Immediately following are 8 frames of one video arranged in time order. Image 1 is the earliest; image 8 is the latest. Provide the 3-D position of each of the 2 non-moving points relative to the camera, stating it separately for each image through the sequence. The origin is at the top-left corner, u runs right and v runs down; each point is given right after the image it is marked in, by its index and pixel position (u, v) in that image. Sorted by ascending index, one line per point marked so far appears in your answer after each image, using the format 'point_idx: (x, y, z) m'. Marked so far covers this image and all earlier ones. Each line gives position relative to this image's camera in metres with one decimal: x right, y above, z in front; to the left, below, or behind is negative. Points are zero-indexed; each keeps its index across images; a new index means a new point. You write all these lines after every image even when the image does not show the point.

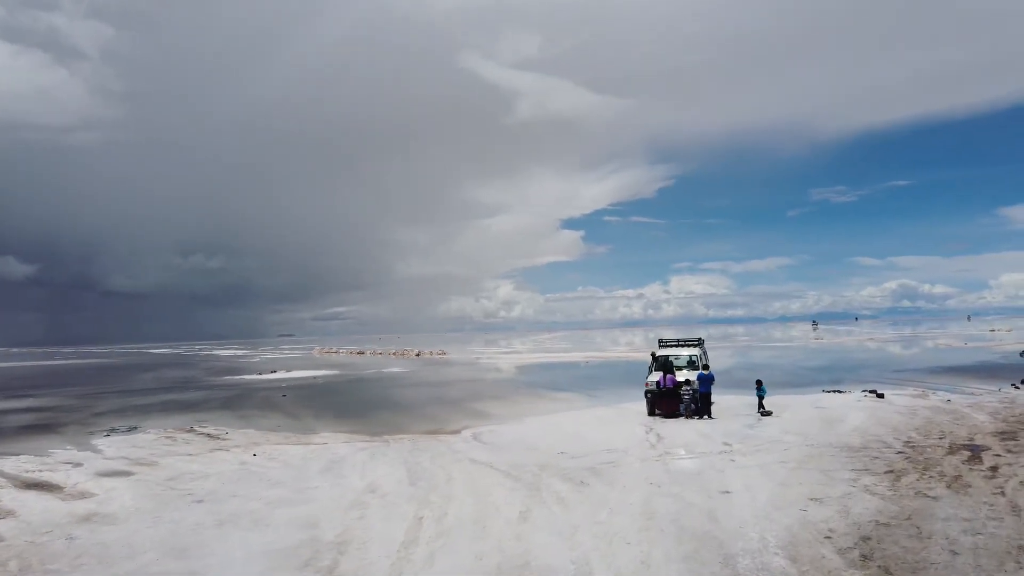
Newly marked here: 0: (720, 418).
0: (+5.4, -3.4, +19.7) m
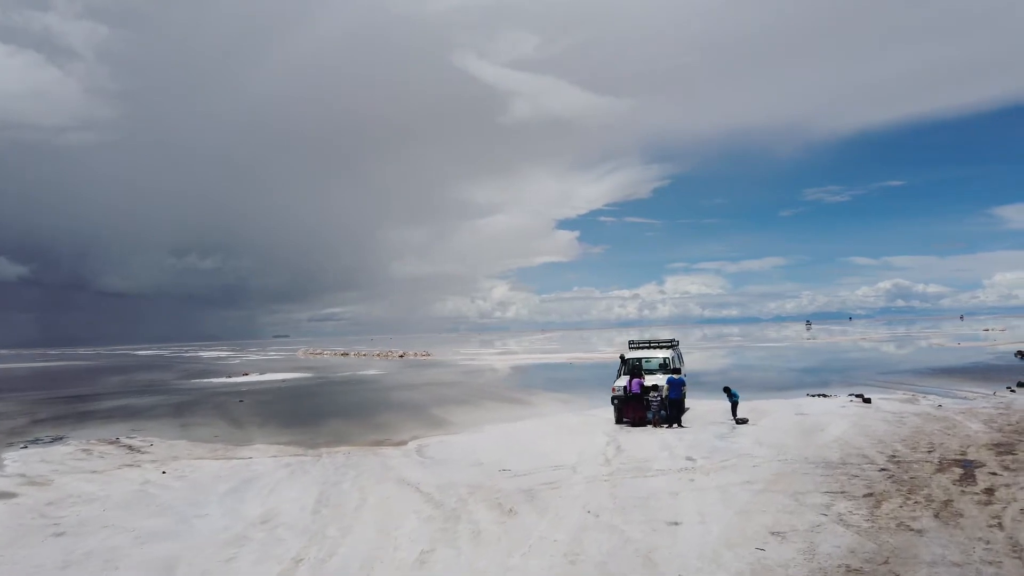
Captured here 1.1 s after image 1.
0: (+4.2, -3.3, +18.1) m
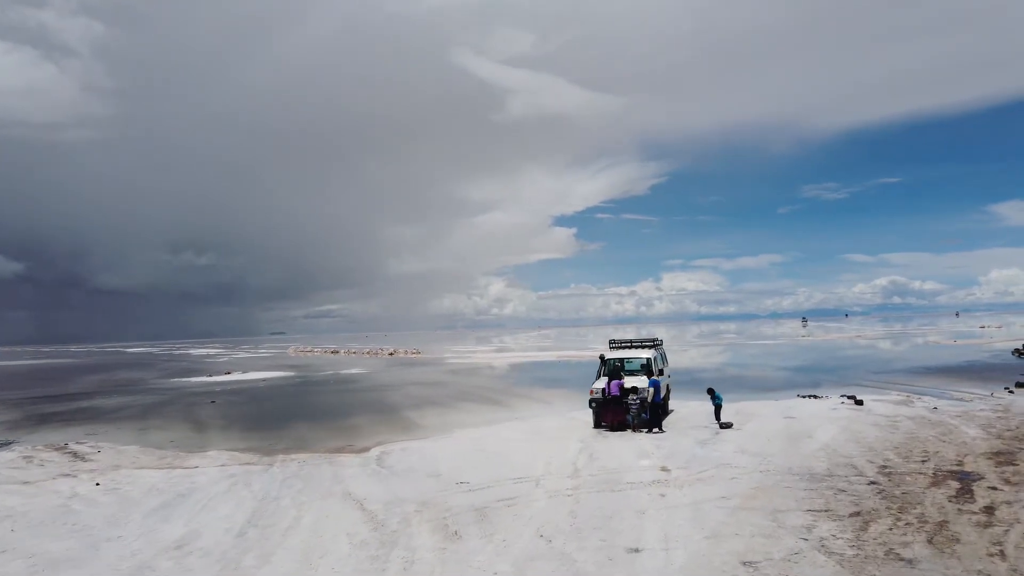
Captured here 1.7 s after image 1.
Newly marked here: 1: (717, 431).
0: (+3.6, -3.2, +17.1) m
1: (+4.6, -3.2, +16.9) m
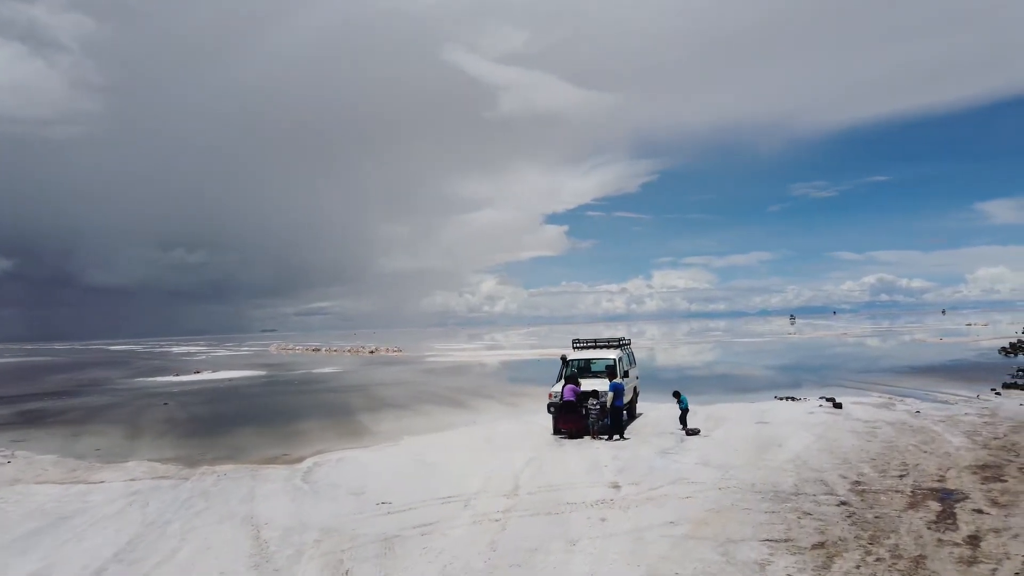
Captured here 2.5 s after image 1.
0: (+2.5, -3.2, +15.8) m
1: (+3.5, -3.1, +15.6) m
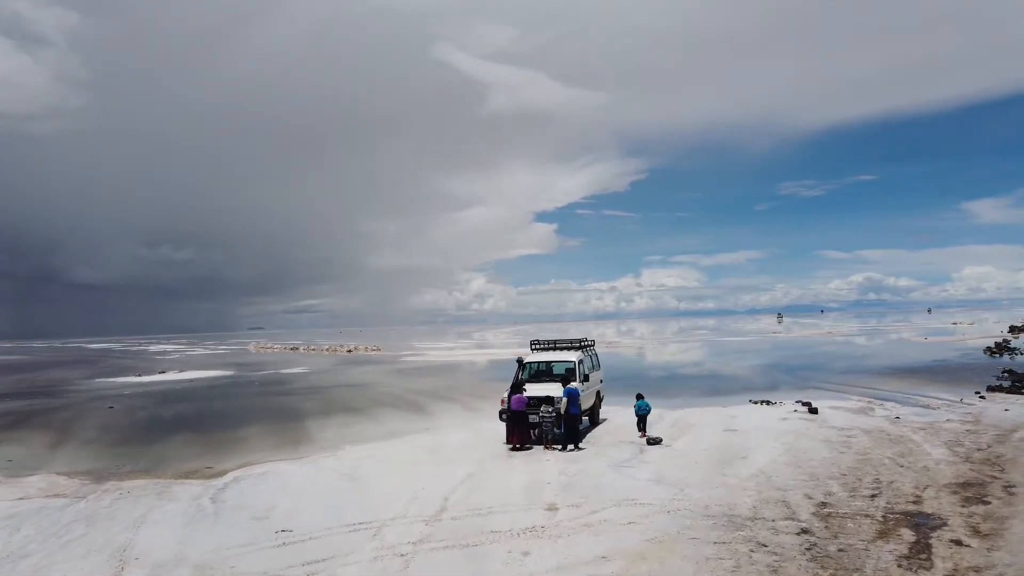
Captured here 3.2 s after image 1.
0: (+1.5, -3.1, +14.5) m
1: (+2.4, -3.1, +14.4) m
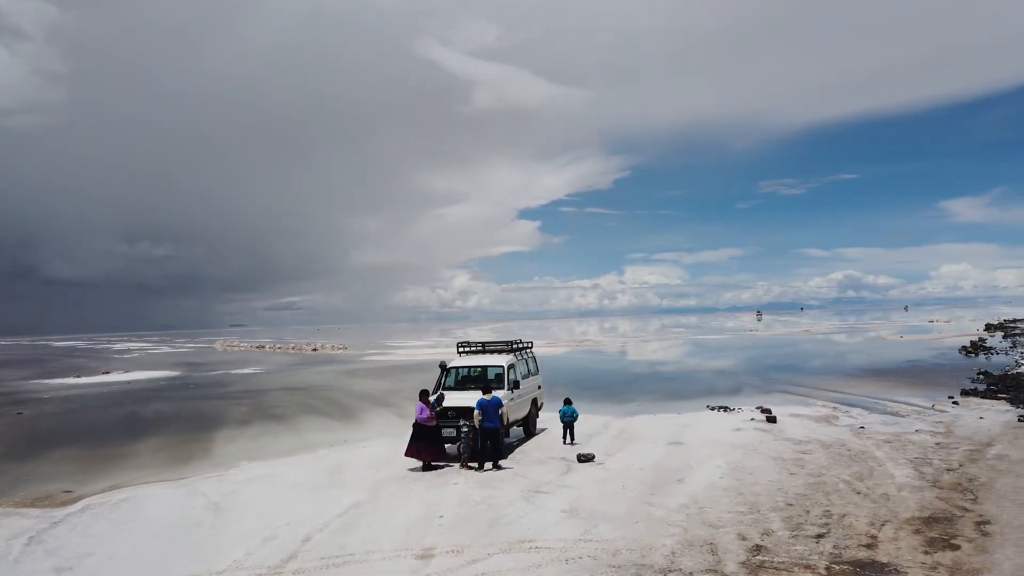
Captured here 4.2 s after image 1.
0: (-0.1, -3.0, +12.7) m
1: (+0.9, -3.0, +12.6) m
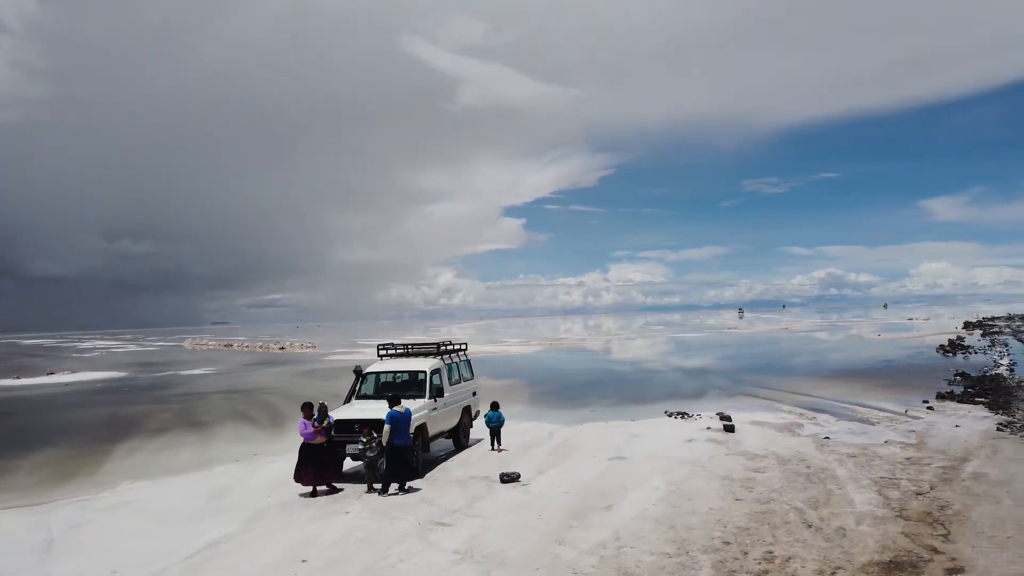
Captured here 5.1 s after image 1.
0: (-1.4, -3.0, +11.0) m
1: (-0.4, -2.9, +10.9) m
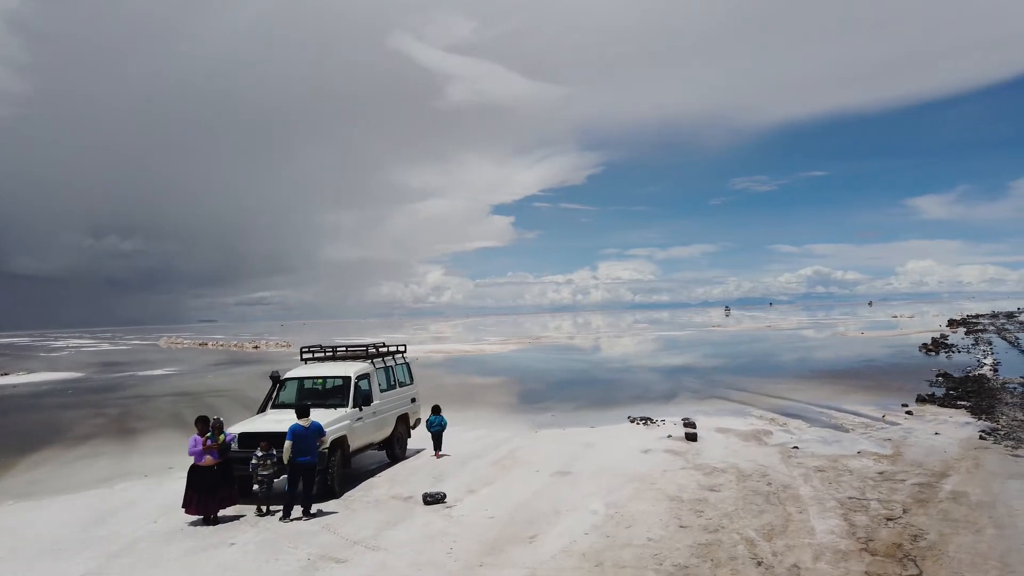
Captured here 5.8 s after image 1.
0: (-2.4, -2.9, +9.7) m
1: (-1.4, -2.9, +9.6) m
